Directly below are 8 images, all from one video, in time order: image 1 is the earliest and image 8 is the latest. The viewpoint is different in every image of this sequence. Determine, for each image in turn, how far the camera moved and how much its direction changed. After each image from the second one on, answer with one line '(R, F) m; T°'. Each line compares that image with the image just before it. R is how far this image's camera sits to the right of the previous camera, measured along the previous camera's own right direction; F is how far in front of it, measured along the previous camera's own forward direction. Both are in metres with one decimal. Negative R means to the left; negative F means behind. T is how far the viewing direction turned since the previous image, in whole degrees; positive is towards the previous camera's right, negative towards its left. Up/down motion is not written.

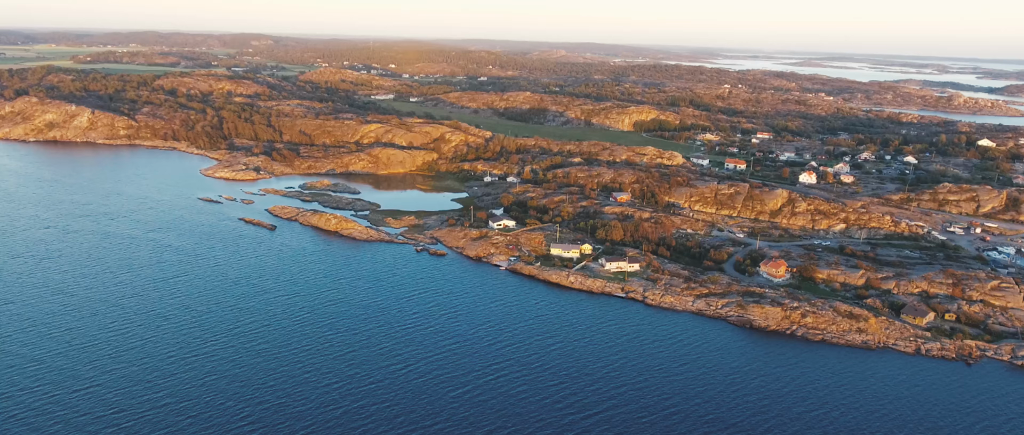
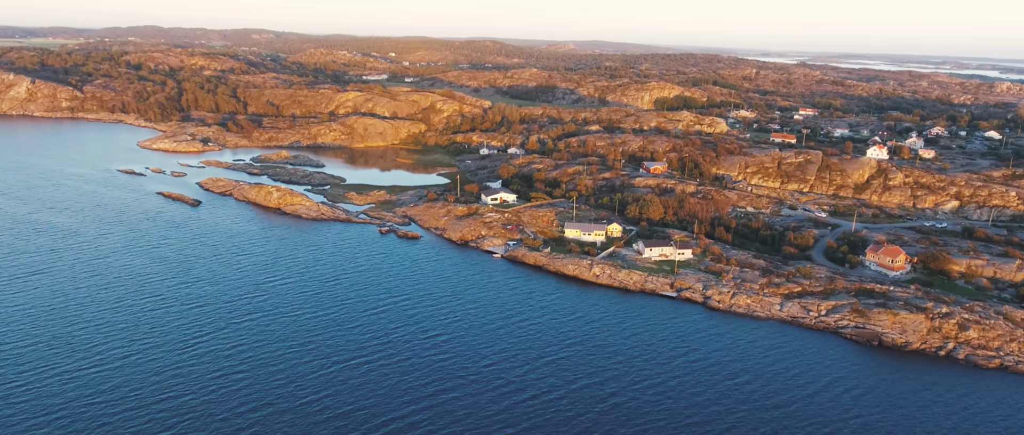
(+0.5, +21.3) m; 0°
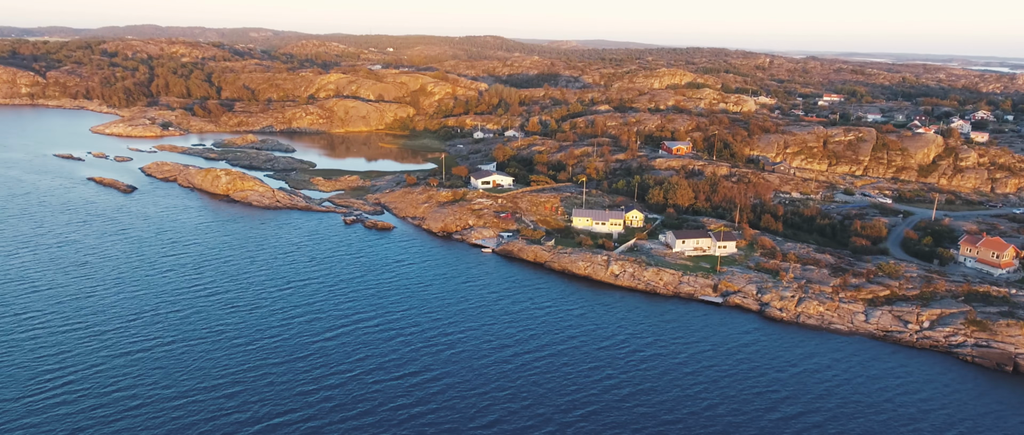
(+0.4, +10.9) m; 0°
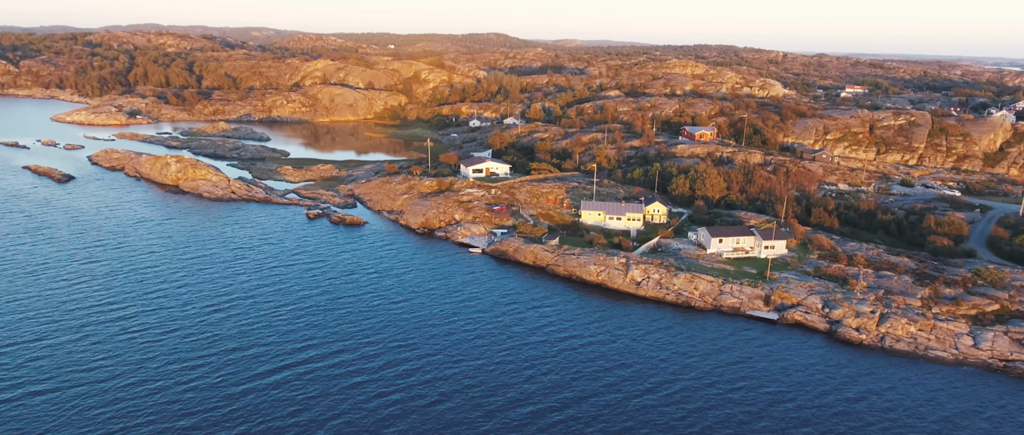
(+0.4, +7.8) m; 0°
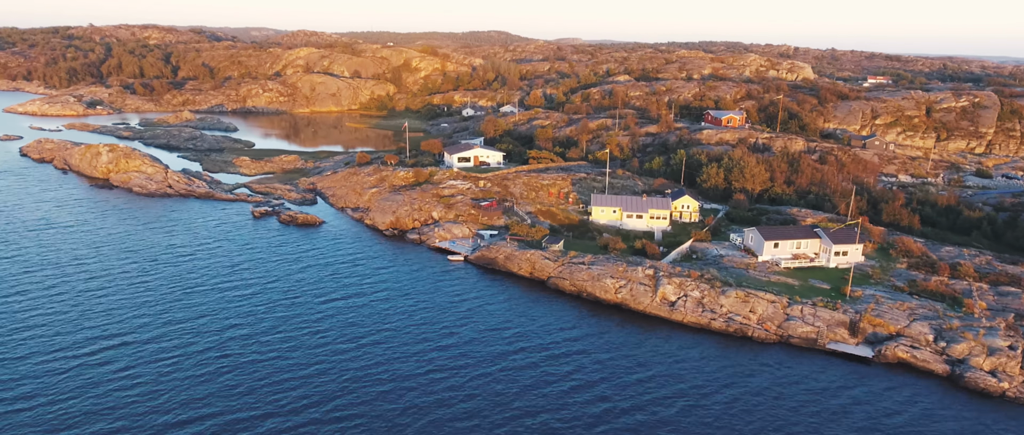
(+0.4, +7.4) m; 0°
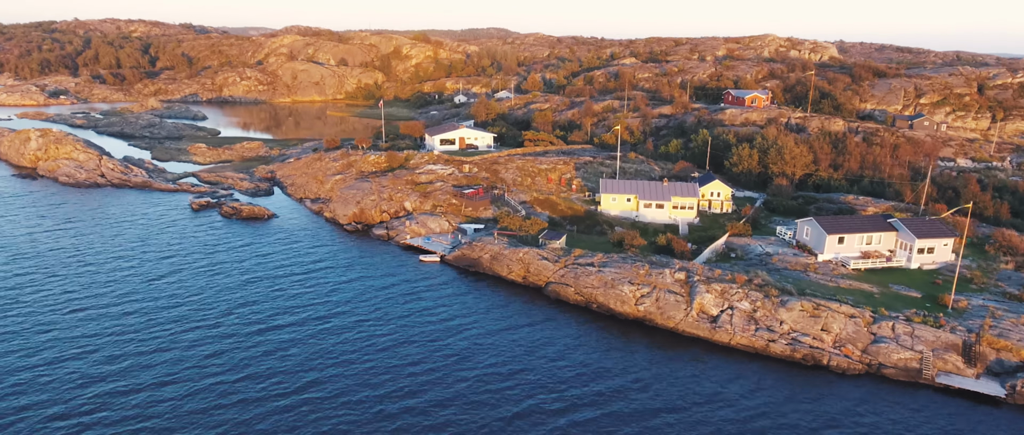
(+0.3, +5.4) m; 0°
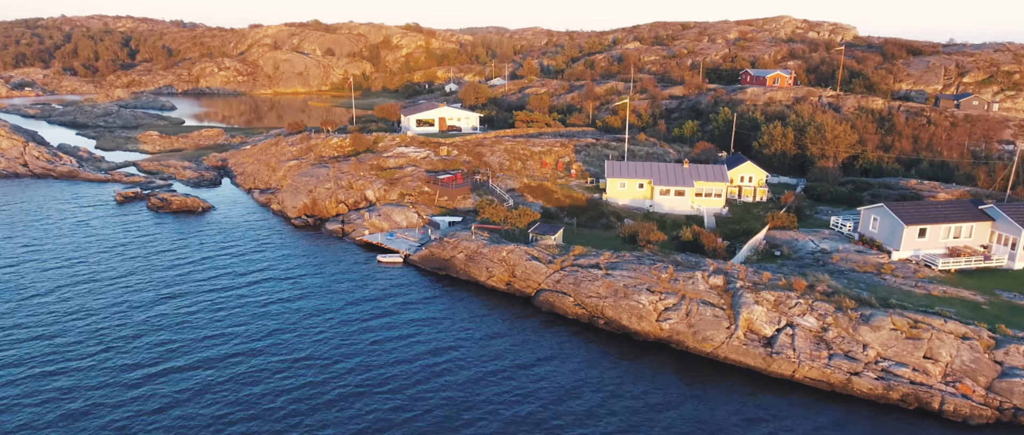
(+0.4, +4.3) m; 0°
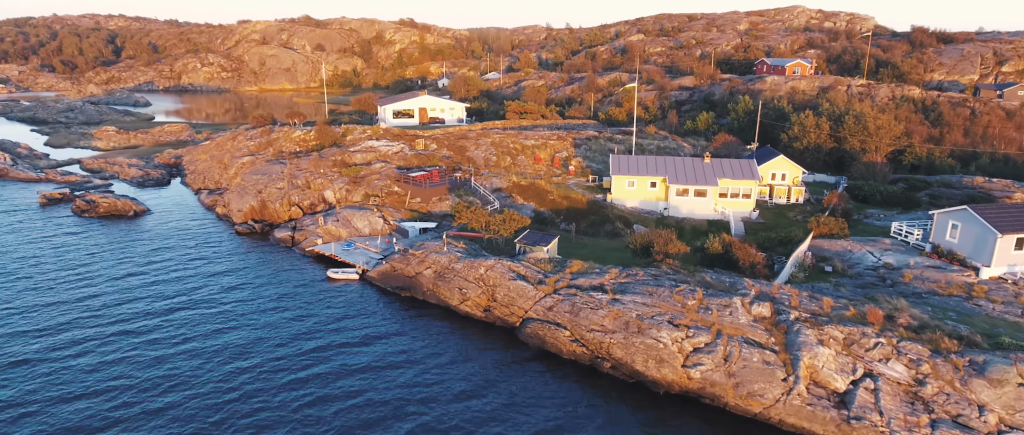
(+0.3, +3.1) m; 0°
